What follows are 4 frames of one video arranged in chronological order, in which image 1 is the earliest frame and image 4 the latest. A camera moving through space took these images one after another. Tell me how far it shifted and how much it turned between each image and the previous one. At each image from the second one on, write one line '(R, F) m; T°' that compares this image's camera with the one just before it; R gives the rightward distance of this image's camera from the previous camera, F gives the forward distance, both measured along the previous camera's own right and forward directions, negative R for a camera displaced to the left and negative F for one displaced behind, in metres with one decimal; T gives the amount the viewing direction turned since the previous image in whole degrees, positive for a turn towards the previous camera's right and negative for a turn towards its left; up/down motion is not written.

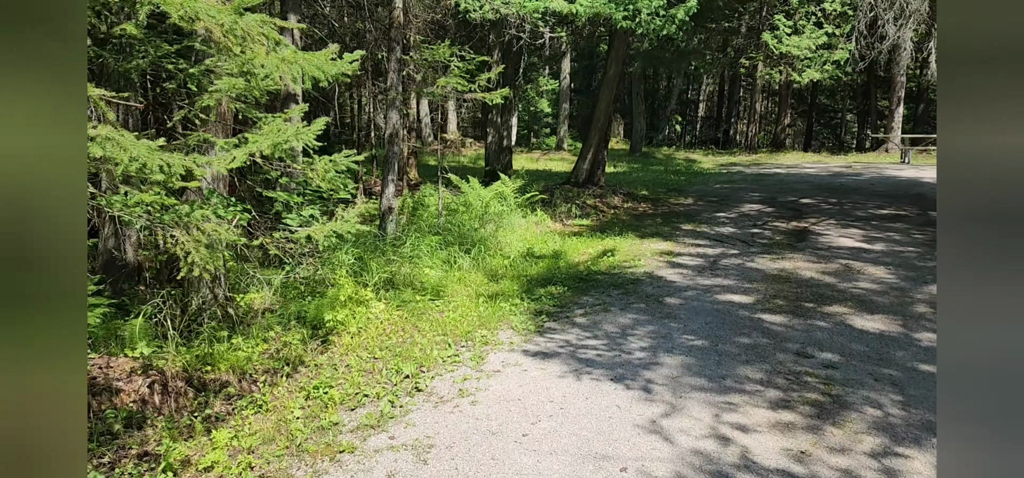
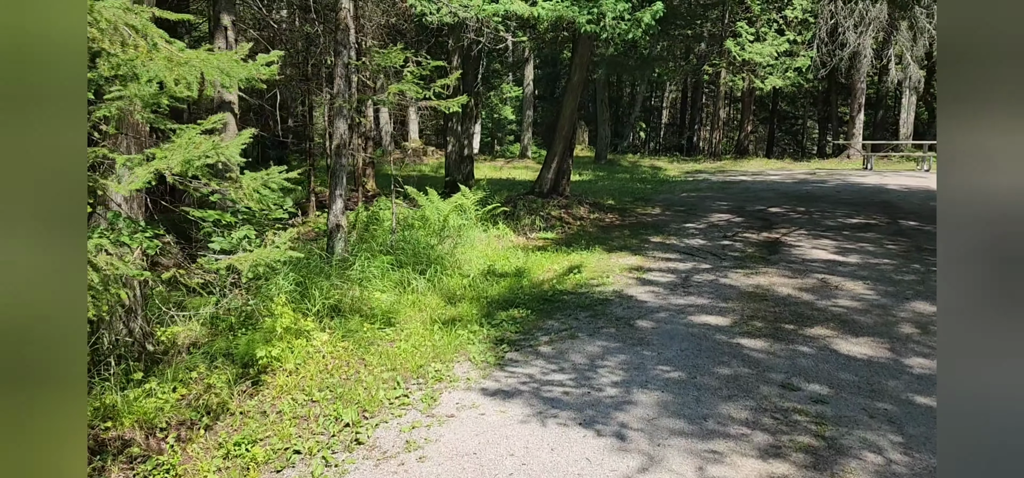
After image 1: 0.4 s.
(+0.1, +0.5) m; +3°
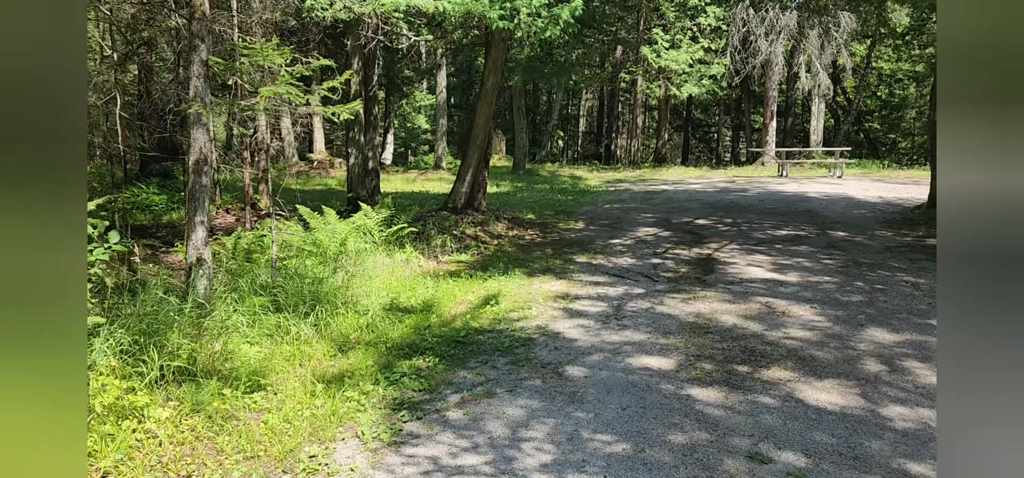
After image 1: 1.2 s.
(+0.1, +0.9) m; +7°
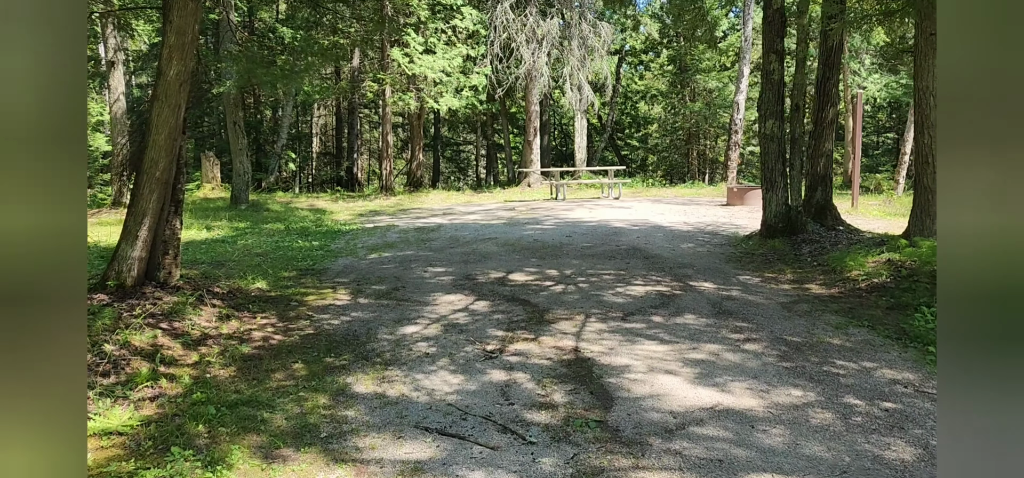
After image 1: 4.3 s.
(+0.1, +3.5) m; +22°
